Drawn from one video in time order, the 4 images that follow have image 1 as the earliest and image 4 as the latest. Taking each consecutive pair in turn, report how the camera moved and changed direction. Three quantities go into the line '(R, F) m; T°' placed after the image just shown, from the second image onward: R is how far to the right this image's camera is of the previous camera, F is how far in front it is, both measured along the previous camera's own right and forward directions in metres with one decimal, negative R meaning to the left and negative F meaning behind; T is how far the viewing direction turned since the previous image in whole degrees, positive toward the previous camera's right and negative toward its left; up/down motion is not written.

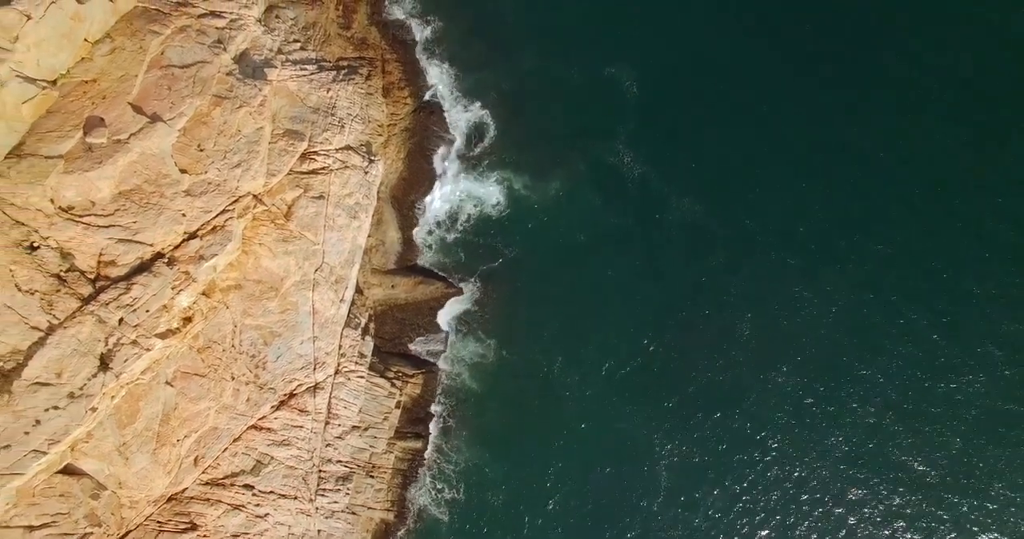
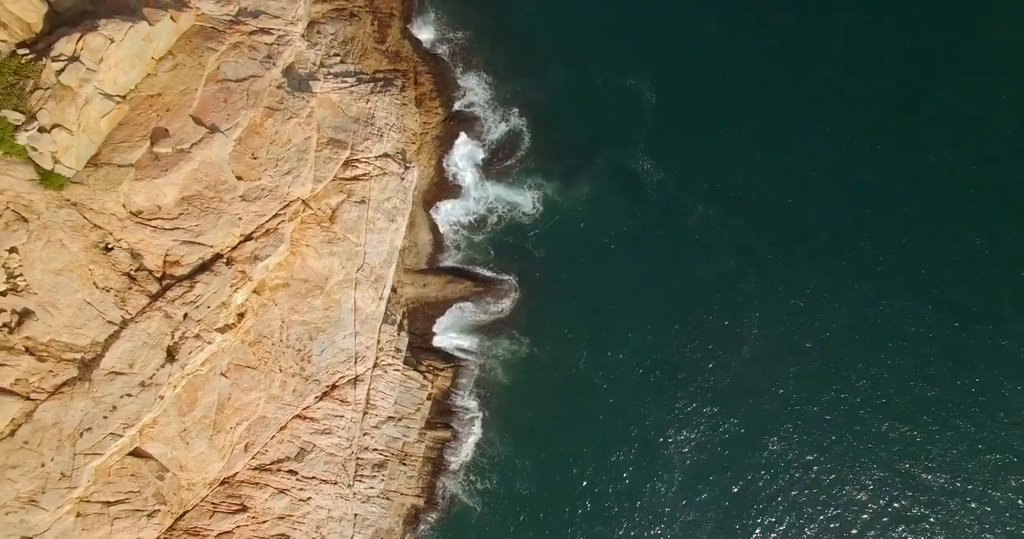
(-1.6, -2.6) m; 0°
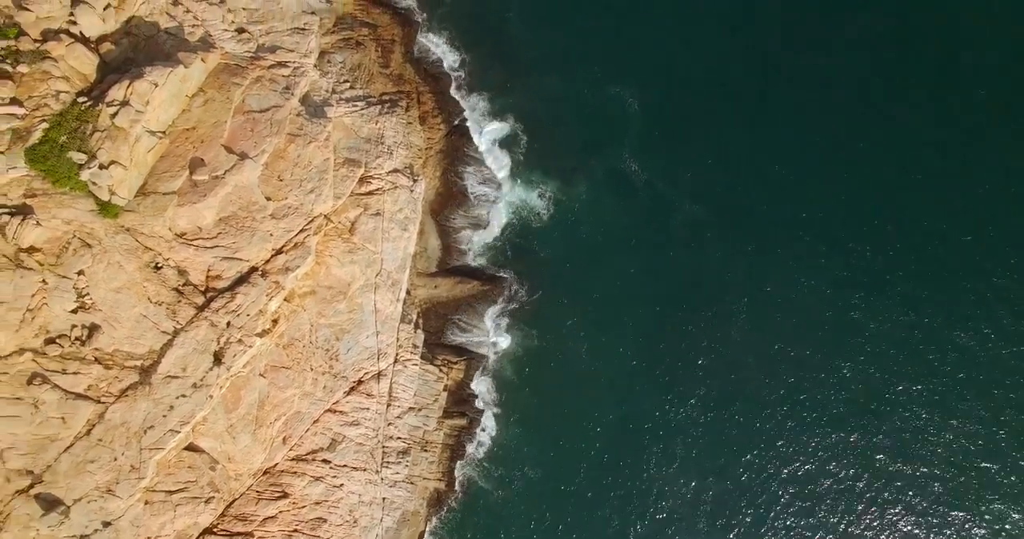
(-0.2, -4.0) m; 0°
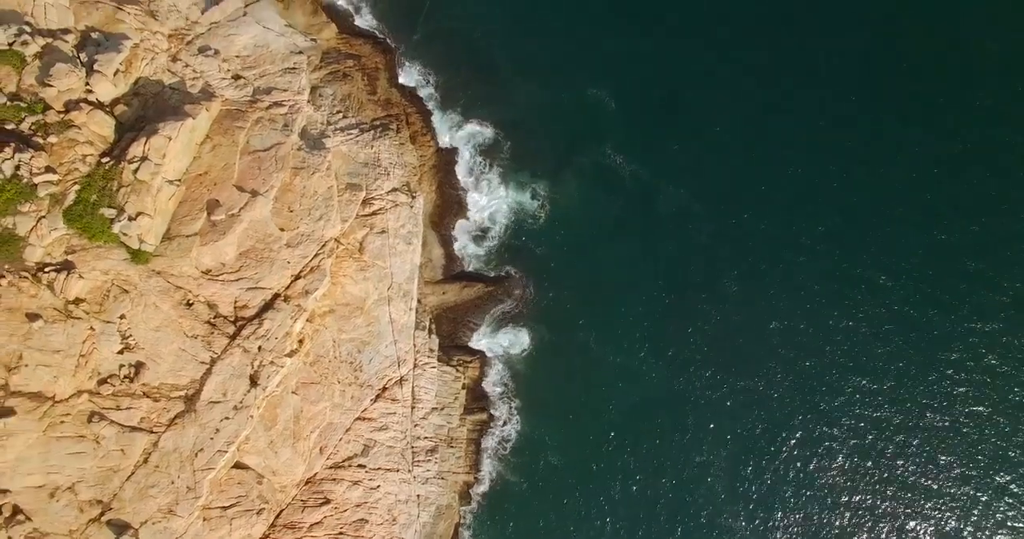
(+0.1, -3.1) m; 0°
